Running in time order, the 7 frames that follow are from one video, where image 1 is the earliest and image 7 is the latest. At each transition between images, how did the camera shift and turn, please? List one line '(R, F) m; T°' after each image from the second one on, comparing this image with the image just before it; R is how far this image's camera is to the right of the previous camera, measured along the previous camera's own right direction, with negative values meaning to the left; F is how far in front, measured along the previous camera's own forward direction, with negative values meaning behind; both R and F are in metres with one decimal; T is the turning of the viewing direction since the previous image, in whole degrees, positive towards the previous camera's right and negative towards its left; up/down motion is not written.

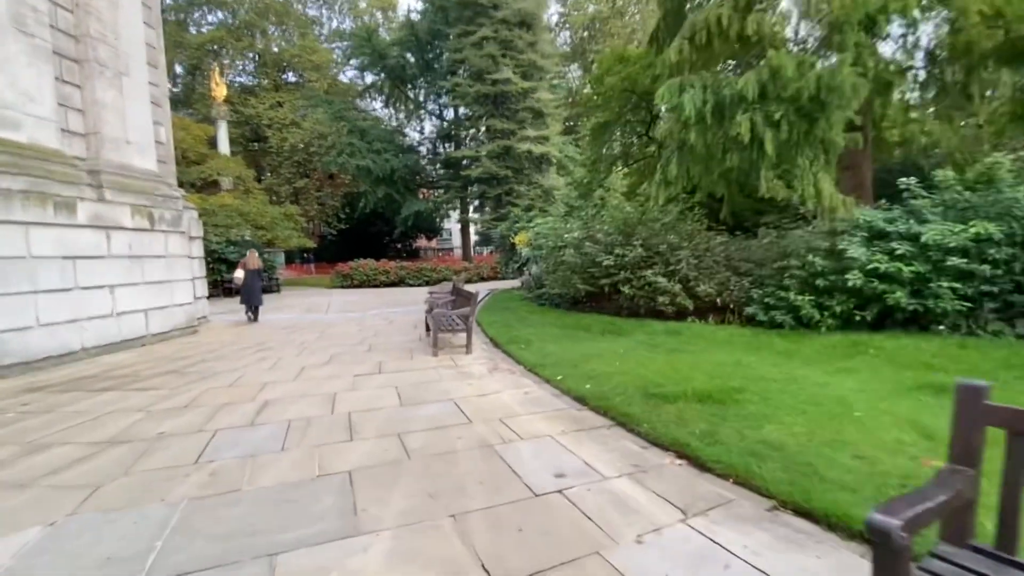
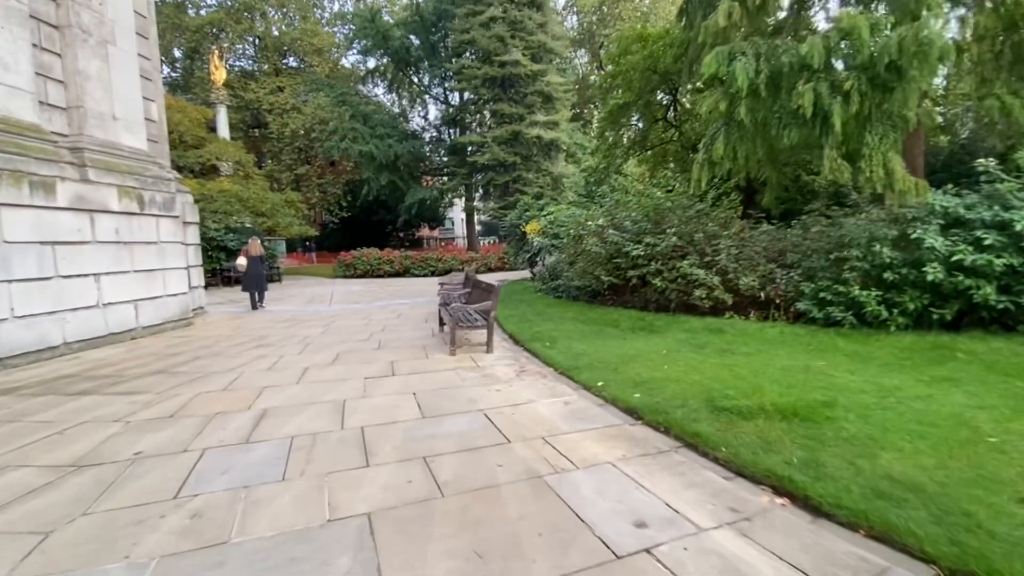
(-0.4, +0.8) m; 0°
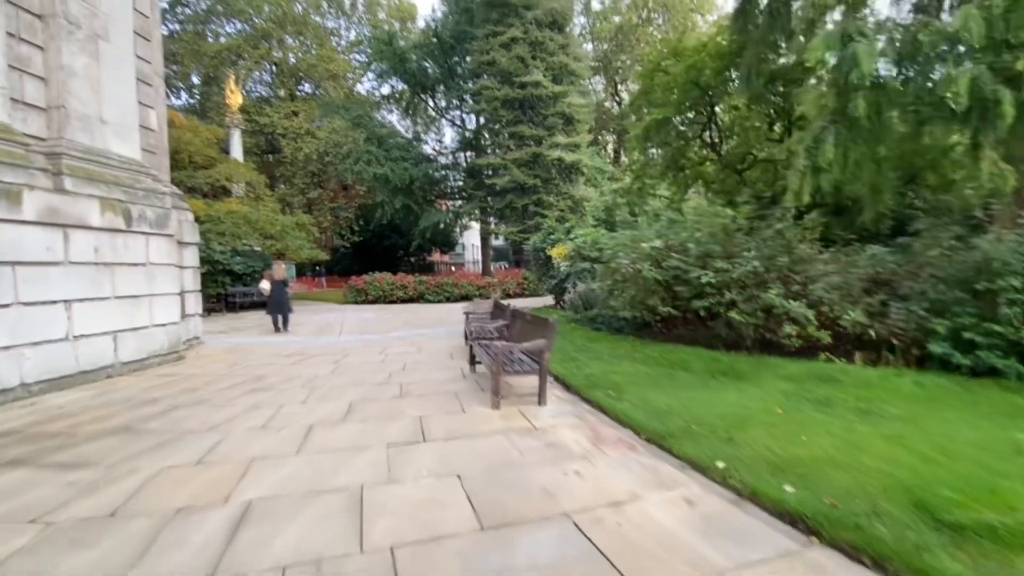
(-0.6, +1.4) m; -1°
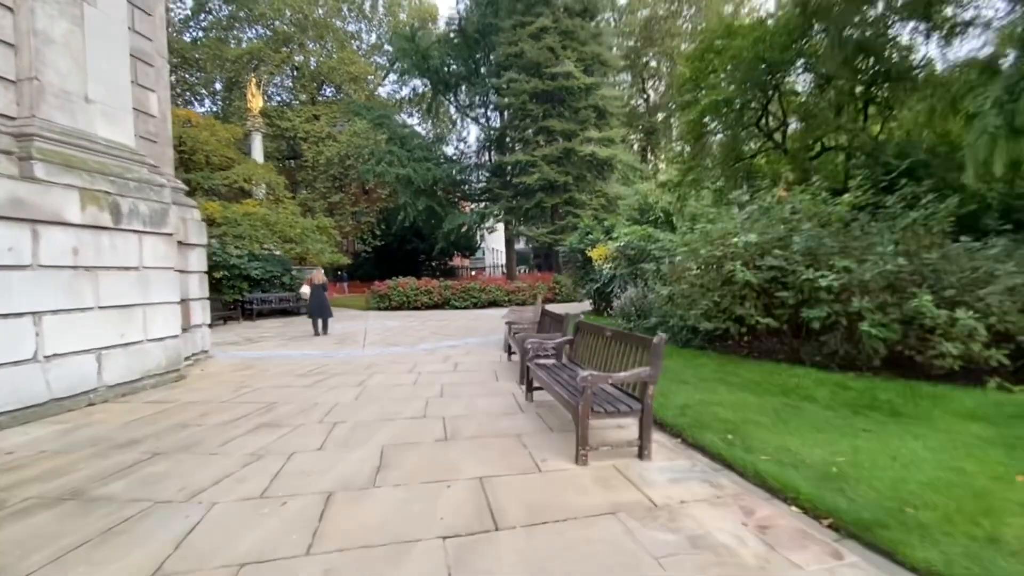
(-0.6, +1.5) m; -2°
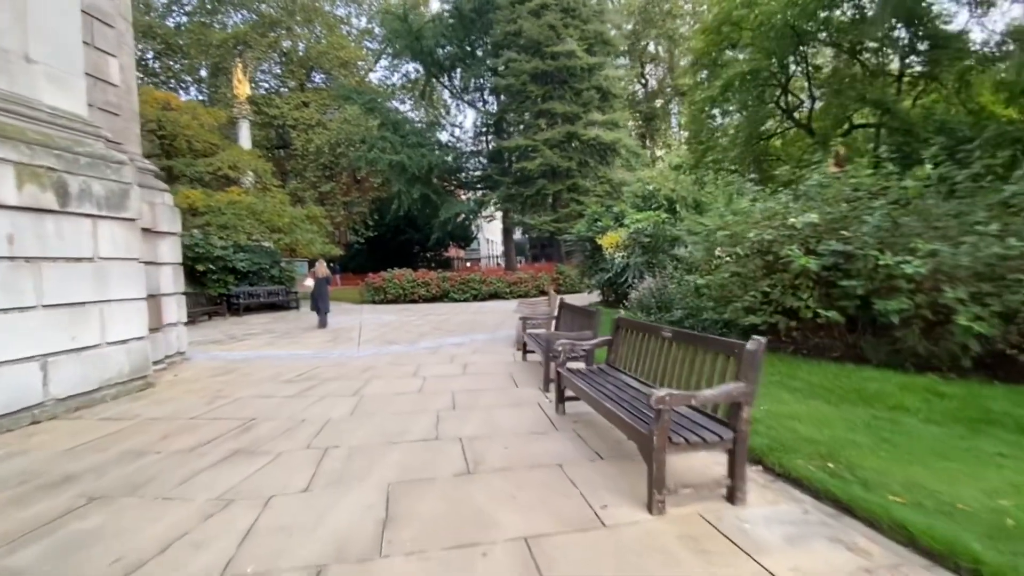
(-0.3, +1.0) m; +1°
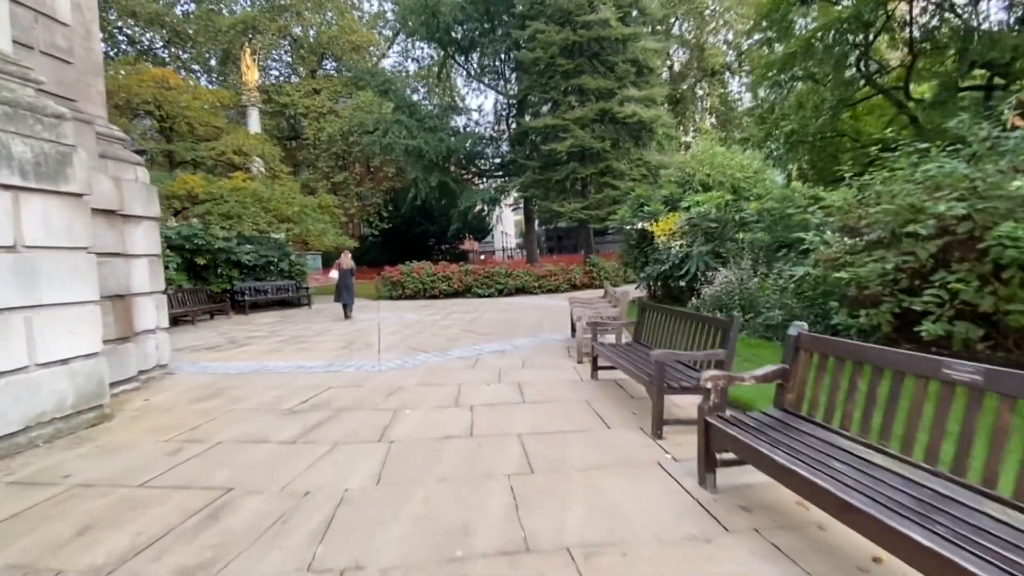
(-0.7, +1.8) m; -1°
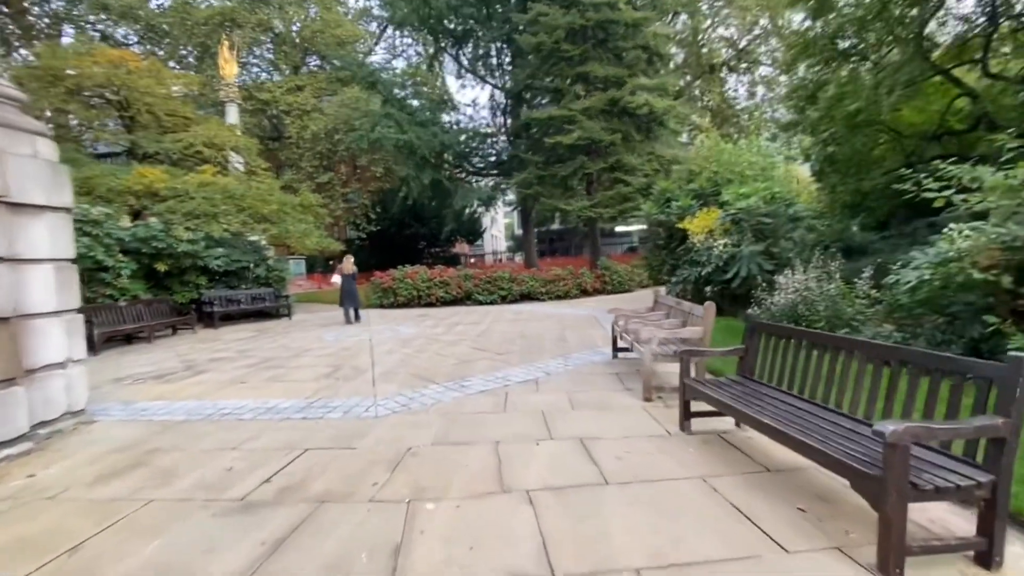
(-0.6, +1.8) m; +1°
